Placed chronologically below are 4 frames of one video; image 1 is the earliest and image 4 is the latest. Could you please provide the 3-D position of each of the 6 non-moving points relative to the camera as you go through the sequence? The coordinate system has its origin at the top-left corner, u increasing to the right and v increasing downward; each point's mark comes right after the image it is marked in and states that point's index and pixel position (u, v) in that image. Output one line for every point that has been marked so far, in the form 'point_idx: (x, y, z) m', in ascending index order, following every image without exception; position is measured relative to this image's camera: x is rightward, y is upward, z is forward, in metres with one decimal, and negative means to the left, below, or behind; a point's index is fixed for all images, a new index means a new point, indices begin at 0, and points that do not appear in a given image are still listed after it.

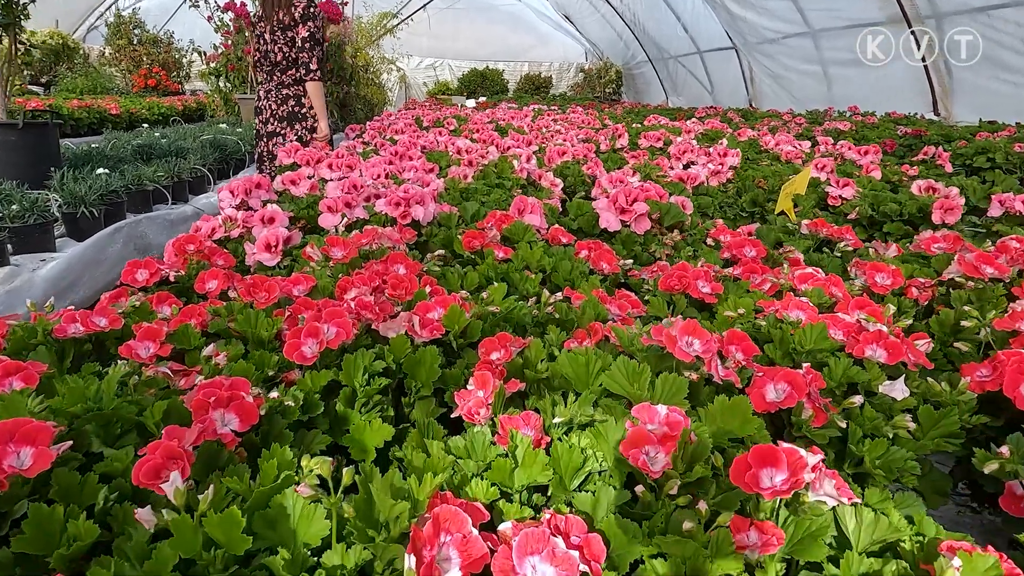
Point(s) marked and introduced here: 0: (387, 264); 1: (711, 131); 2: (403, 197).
0: (-0.4, +0.1, +2.0) m
1: (+2.1, +1.6, +6.9) m
2: (-0.5, +0.4, +2.8) m
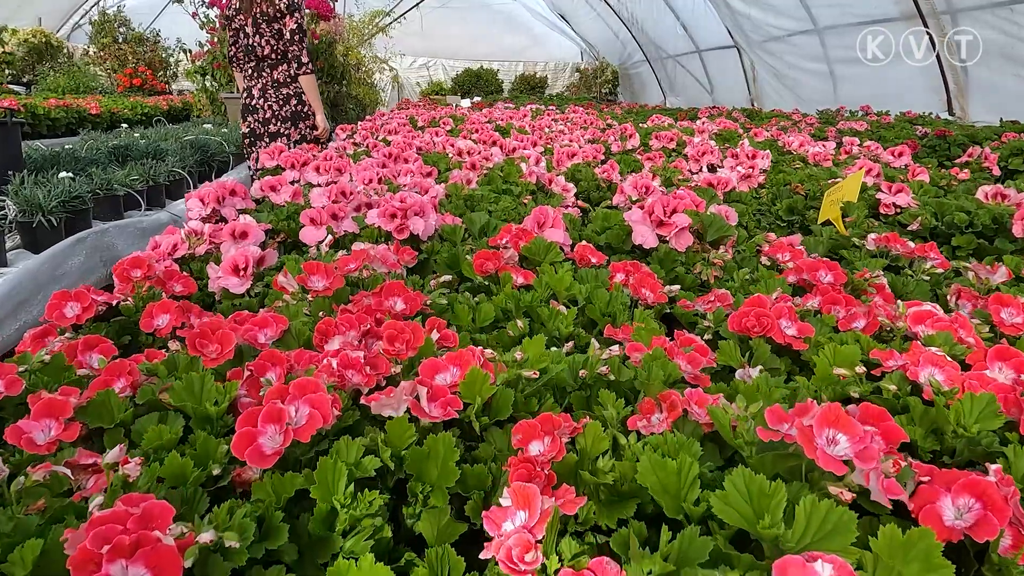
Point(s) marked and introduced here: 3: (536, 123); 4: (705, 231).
0: (-0.3, 0.0, +1.6) m
1: (+2.1, +1.5, +6.5) m
2: (-0.4, +0.3, +2.4) m
3: (+0.3, +1.7, +6.8) m
4: (+0.7, +0.2, +2.4) m
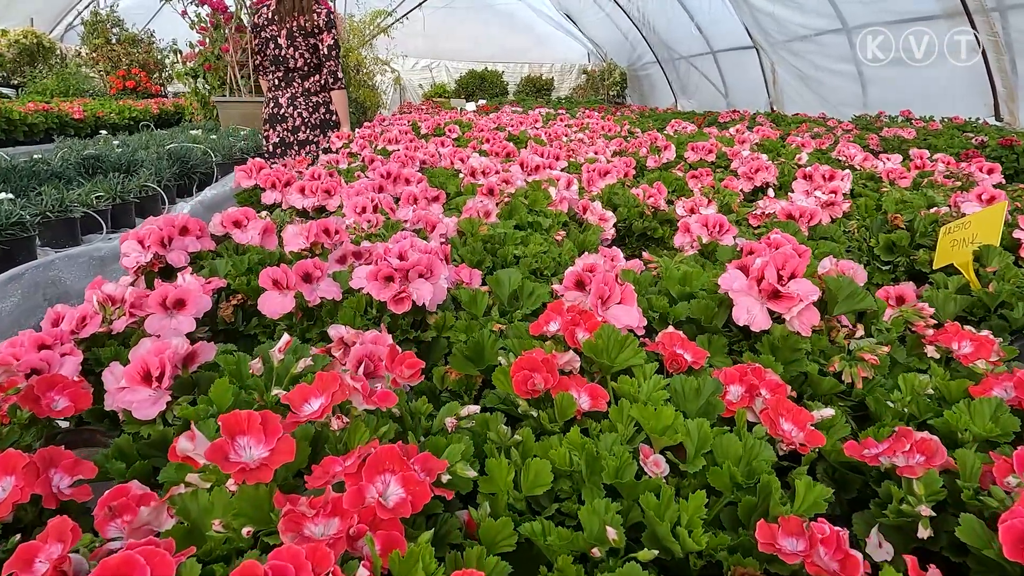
0: (-0.2, -0.3, +0.9) m
1: (+2.2, +1.3, +5.8) m
2: (-0.3, +0.1, +1.7) m
3: (+0.4, +1.5, +6.1) m
4: (+0.8, 0.0, +1.7) m
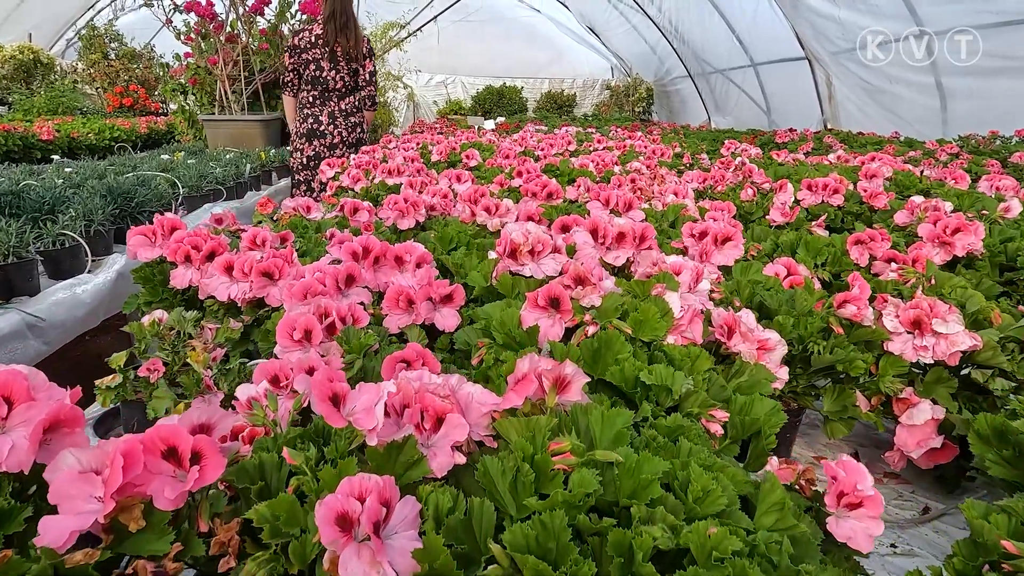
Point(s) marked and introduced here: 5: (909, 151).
0: (-0.1, -0.7, -0.6) m
1: (+2.5, +0.7, +4.3) m
2: (-0.1, -0.4, +0.2) m
3: (+0.6, +0.9, +4.7) m
4: (+1.0, -0.5, +0.2) m
5: (+4.0, +1.4, +6.7) m
